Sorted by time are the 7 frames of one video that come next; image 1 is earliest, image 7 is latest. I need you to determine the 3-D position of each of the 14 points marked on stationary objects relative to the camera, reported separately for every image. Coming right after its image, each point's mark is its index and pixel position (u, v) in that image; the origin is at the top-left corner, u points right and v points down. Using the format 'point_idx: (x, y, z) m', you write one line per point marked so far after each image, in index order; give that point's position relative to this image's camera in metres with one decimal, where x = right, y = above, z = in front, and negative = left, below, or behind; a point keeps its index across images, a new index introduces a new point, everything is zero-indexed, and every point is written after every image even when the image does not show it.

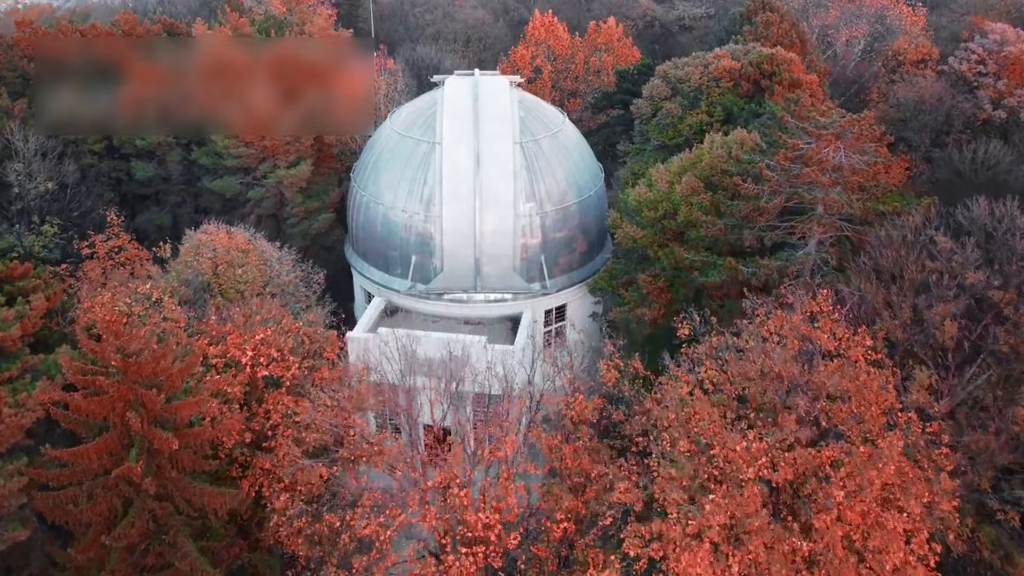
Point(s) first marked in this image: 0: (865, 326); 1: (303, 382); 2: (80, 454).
0: (+8.6, -0.9, +19.3) m
1: (-4.9, -2.3, +18.9) m
2: (-8.1, -3.1, +15.0) m
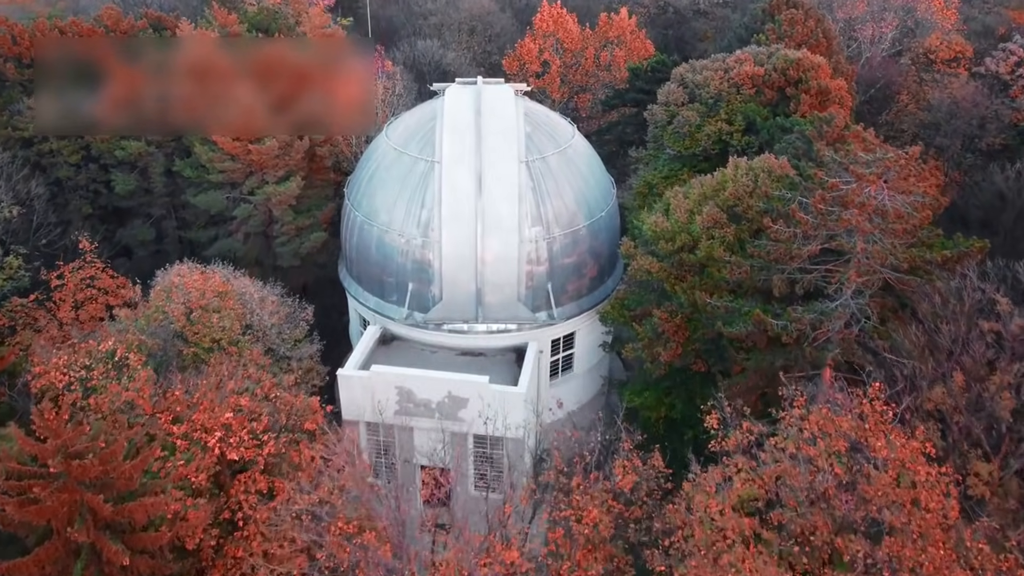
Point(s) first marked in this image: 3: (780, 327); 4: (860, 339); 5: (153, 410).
0: (+8.7, -2.3, +17.1) m
1: (-4.9, -3.6, +16.9) m
2: (-8.1, -4.6, +13.0) m
3: (+6.7, -1.0, +19.8) m
4: (+8.5, -1.3, +19.3) m
5: (-7.4, -2.5, +16.5) m
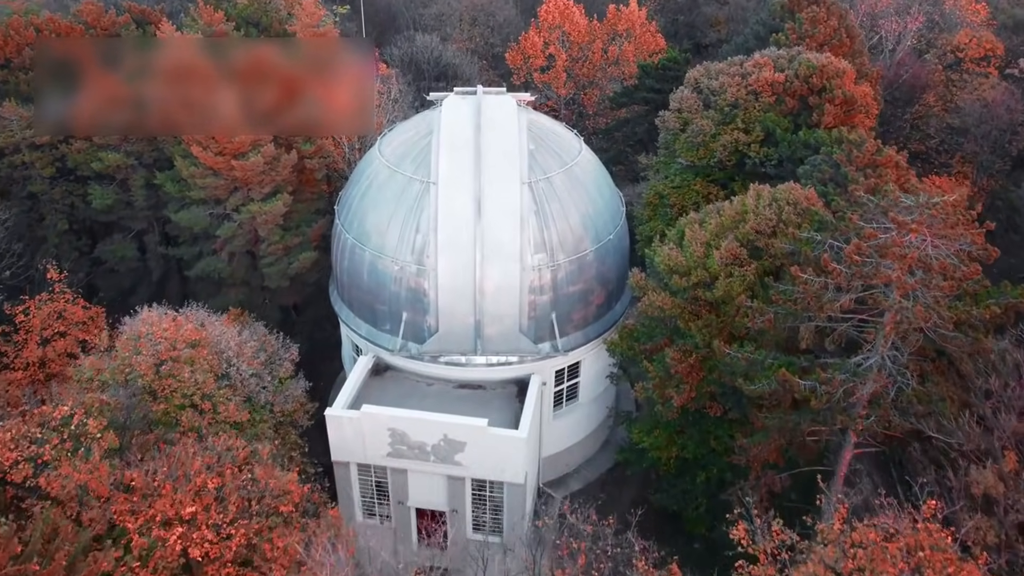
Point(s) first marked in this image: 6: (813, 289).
0: (+8.6, -3.7, +15.3) m
1: (-4.9, -4.9, +15.2) m
2: (-8.2, -6.0, +11.4) m
3: (+6.7, -2.3, +18.0) m
4: (+8.5, -2.5, +17.5) m
5: (-7.5, -3.8, +14.8) m
6: (+6.9, -0.1, +18.3) m
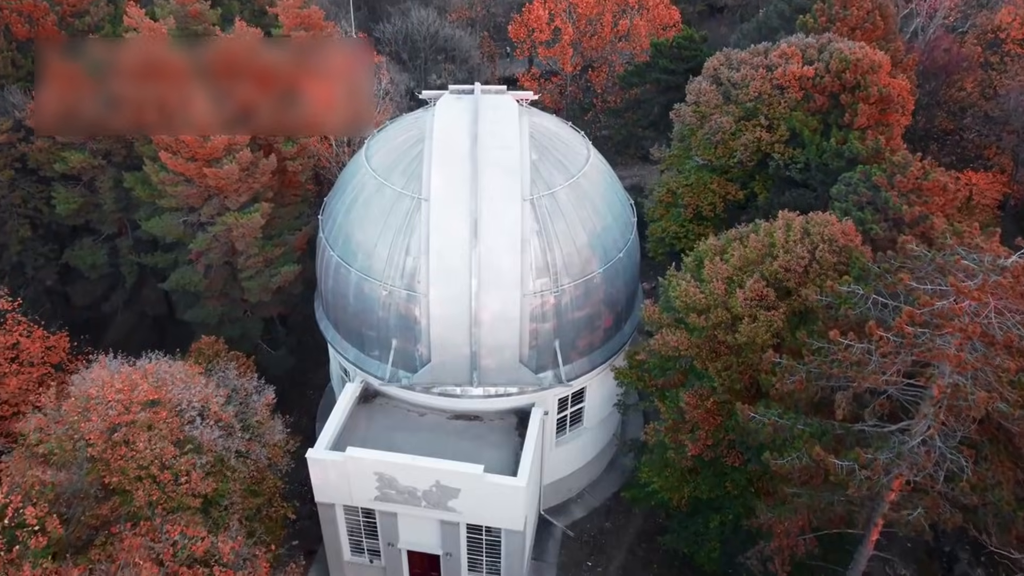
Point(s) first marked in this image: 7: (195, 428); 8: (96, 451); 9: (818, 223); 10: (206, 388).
0: (+8.5, -5.2, +13.2) m
1: (-5.0, -6.4, +13.3) m
2: (-8.3, -7.7, +9.6) m
3: (+6.6, -3.6, +15.8) m
4: (+8.4, -3.9, +15.3) m
5: (-7.6, -5.3, +12.8) m
6: (+6.9, -1.4, +16.1) m
7: (-7.1, -3.2, +17.9) m
8: (-8.6, -3.3, +16.4) m
9: (+7.5, +1.6, +19.6) m
10: (-7.3, -2.4, +19.0) m
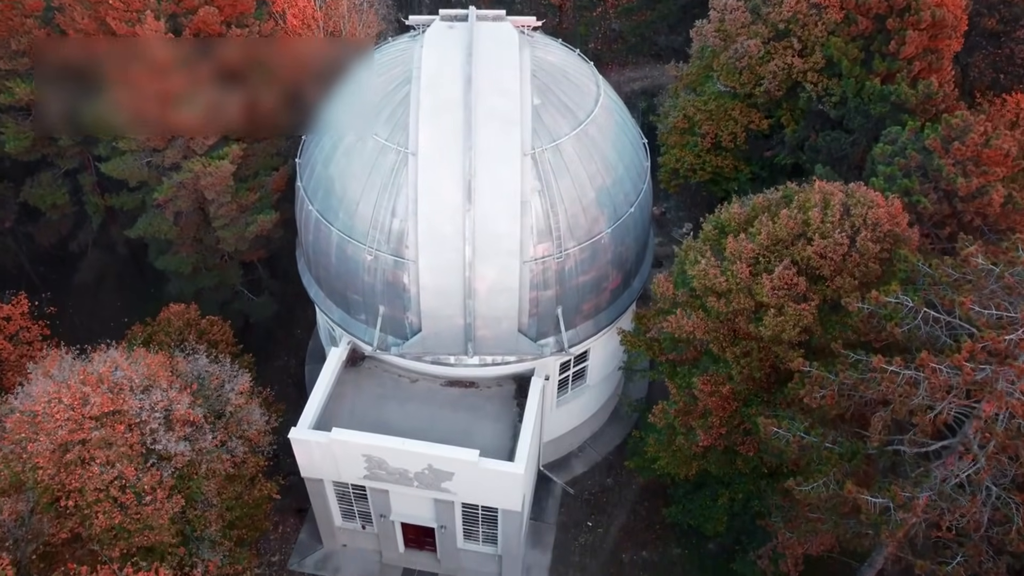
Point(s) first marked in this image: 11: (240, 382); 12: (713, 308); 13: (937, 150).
0: (+8.4, -5.9, +11.9) m
1: (-5.1, -7.0, +12.2) m
2: (-8.4, -8.8, +8.7) m
3: (+6.6, -3.9, +14.2) m
4: (+8.3, -4.3, +13.8) m
5: (-7.7, -5.9, +11.5) m
6: (+6.8, -1.7, +14.1) m
7: (-7.2, -3.0, +16.2) m
8: (-8.6, -3.5, +14.7) m
9: (+7.5, +1.9, +17.1) m
10: (-7.3, -2.1, +17.2) m
11: (-6.6, -2.2, +19.3) m
12: (+4.6, -0.5, +18.3) m
13: (+9.8, +3.2, +18.3) m
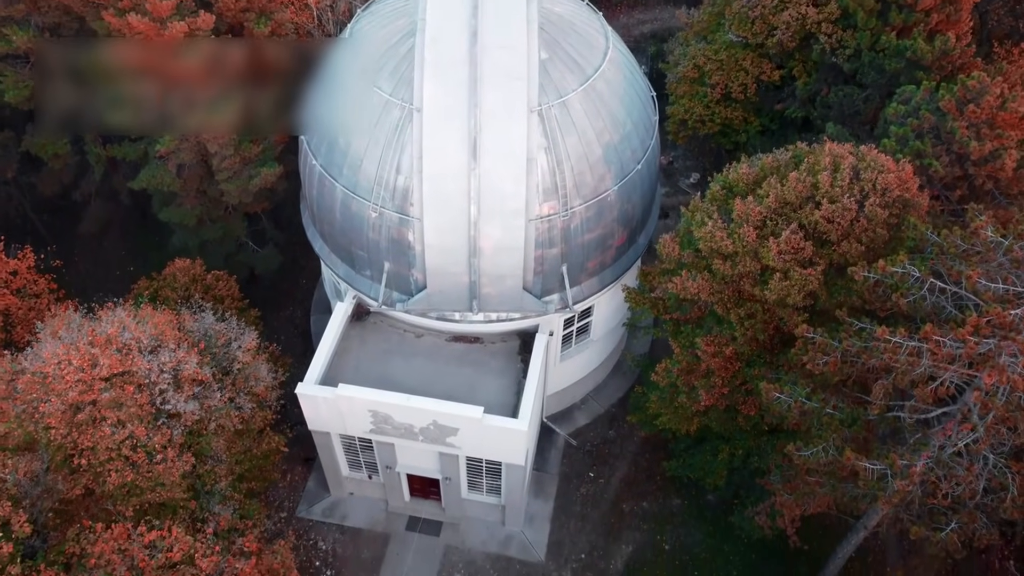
0: (+8.5, -5.5, +12.3) m
1: (-5.1, -6.5, +12.7) m
2: (-8.4, -8.6, +9.4) m
3: (+6.6, -3.4, +14.5) m
4: (+8.4, -3.8, +14.0) m
5: (-7.6, -5.5, +12.0) m
6: (+6.9, -1.1, +14.1) m
7: (-7.1, -2.2, +16.4) m
8: (-8.5, -2.8, +15.0) m
9: (+7.6, +2.6, +16.8) m
10: (-7.2, -1.2, +17.4) m
11: (-6.5, -1.2, +19.4) m
12: (+4.7, +0.4, +18.3) m
13: (+9.9, +4.0, +18.0) m
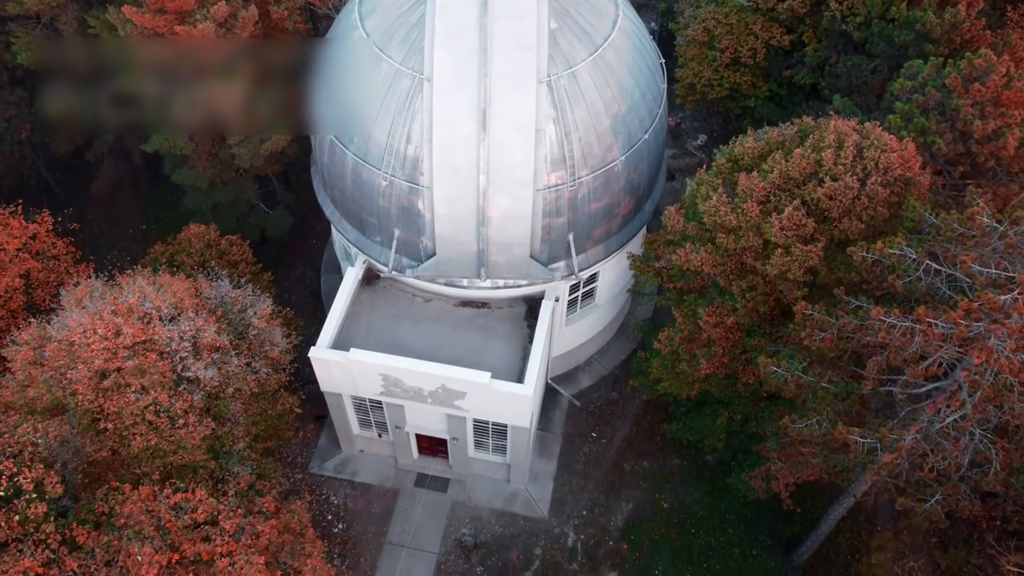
0: (+8.6, -5.3, +13.1) m
1: (-5.0, -6.1, +13.6) m
2: (-8.4, -8.4, +10.5) m
3: (+6.7, -3.0, +15.1) m
4: (+8.5, -3.5, +14.7) m
5: (-7.5, -5.2, +12.9) m
6: (+7.0, -0.8, +14.6) m
7: (-7.0, -1.6, +17.1) m
8: (-8.4, -2.2, +15.7) m
9: (+7.8, +3.1, +17.1) m
10: (-7.1, -0.5, +18.0) m
11: (-6.3, -0.4, +20.0) m
12: (+4.9, +1.0, +18.7) m
13: (+10.1, +4.5, +18.1) m
